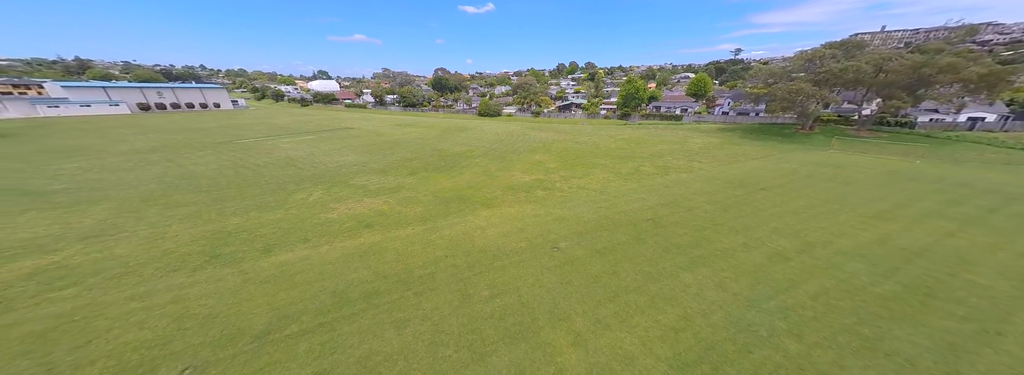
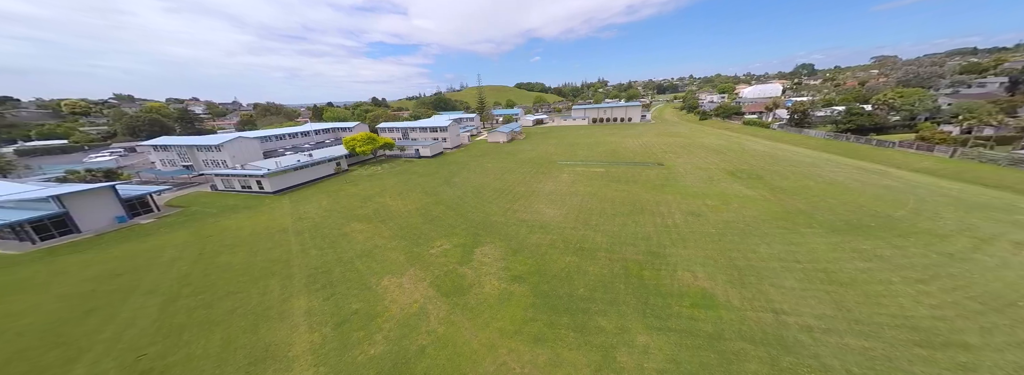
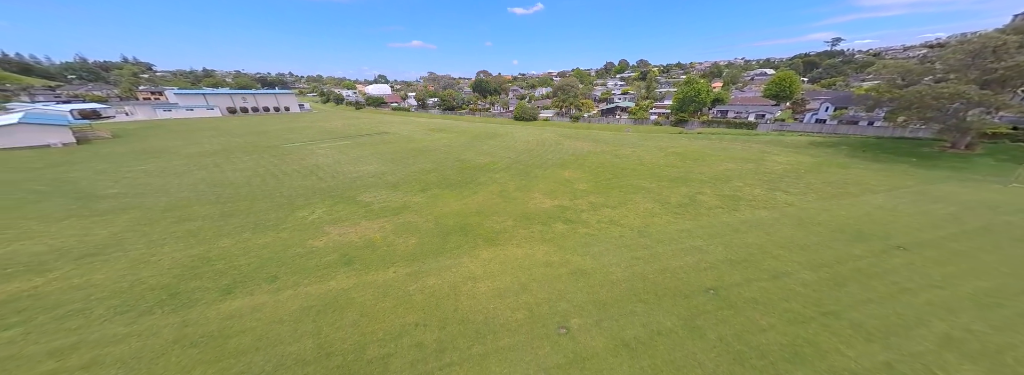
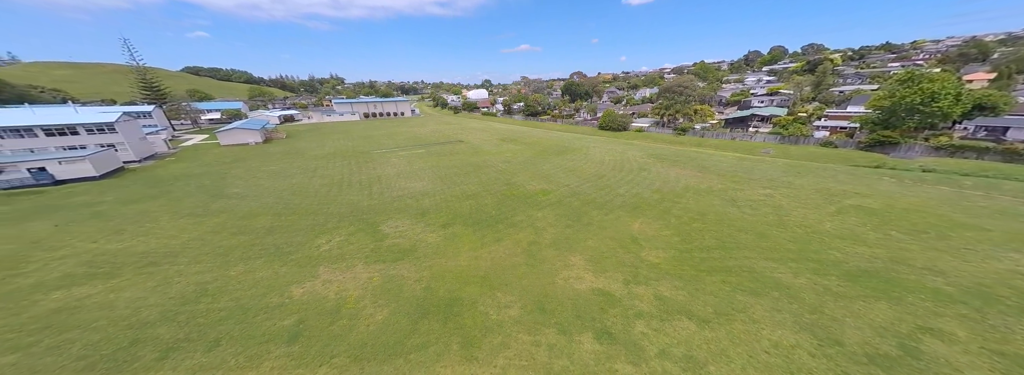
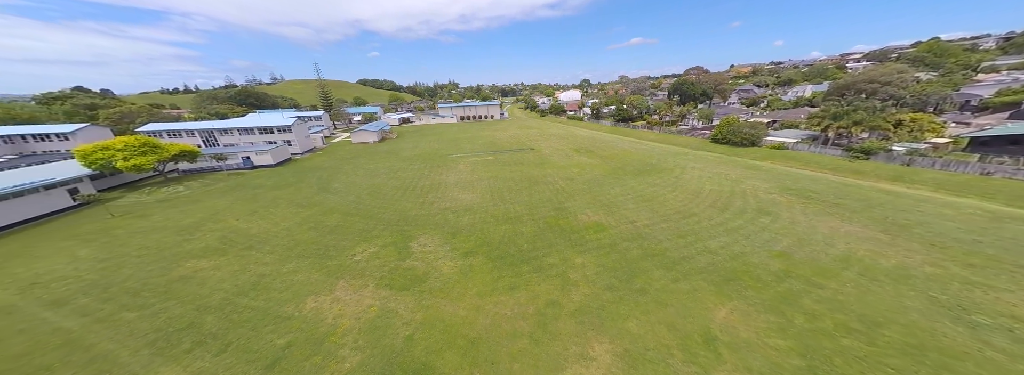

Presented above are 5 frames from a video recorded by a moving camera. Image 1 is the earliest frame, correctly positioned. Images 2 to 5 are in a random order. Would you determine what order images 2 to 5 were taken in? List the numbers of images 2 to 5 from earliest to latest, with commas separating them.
3, 4, 5, 2
